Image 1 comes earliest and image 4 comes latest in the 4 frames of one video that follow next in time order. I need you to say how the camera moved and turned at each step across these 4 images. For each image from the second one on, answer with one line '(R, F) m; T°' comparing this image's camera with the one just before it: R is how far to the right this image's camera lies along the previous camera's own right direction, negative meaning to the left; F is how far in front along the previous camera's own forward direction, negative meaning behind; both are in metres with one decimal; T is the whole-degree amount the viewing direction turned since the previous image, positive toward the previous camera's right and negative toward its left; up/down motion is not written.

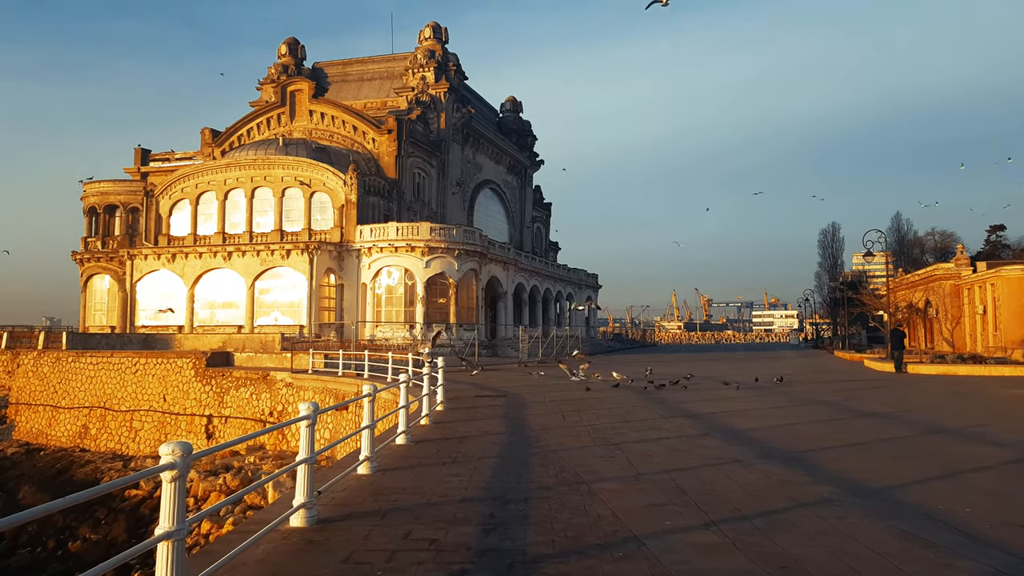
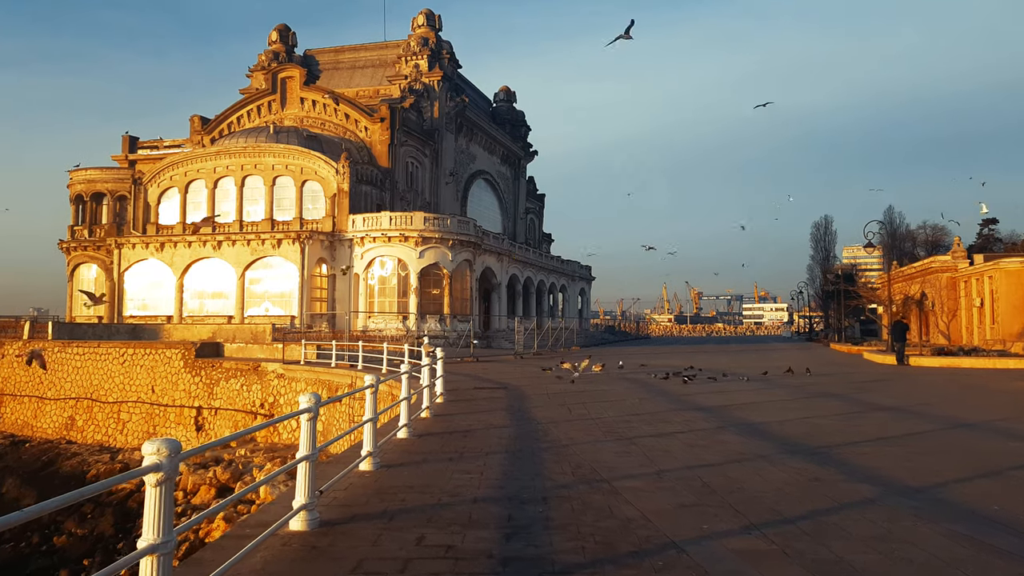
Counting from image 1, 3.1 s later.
(-0.2, +0.6) m; +1°
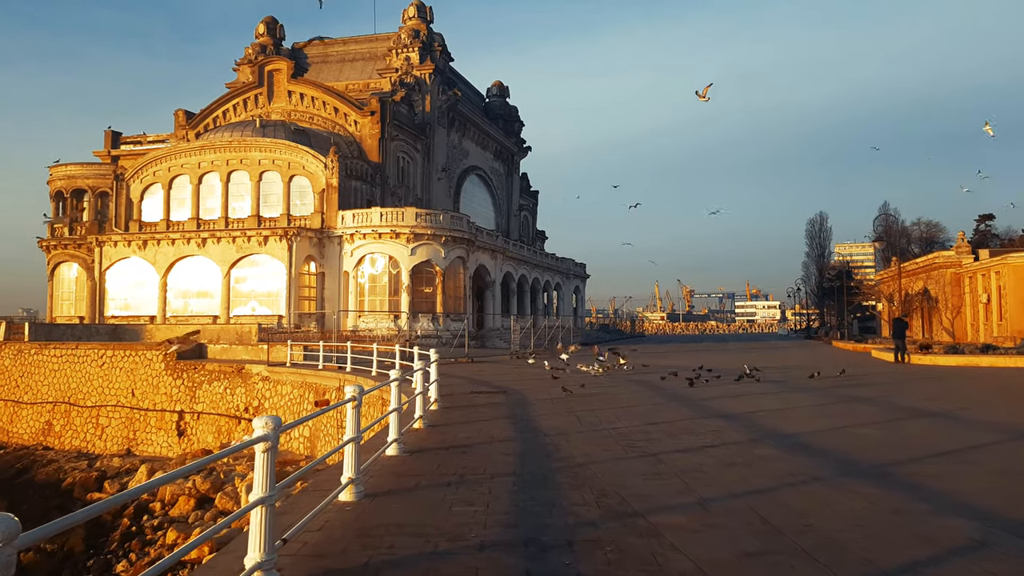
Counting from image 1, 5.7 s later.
(-0.2, +1.3) m; +1°
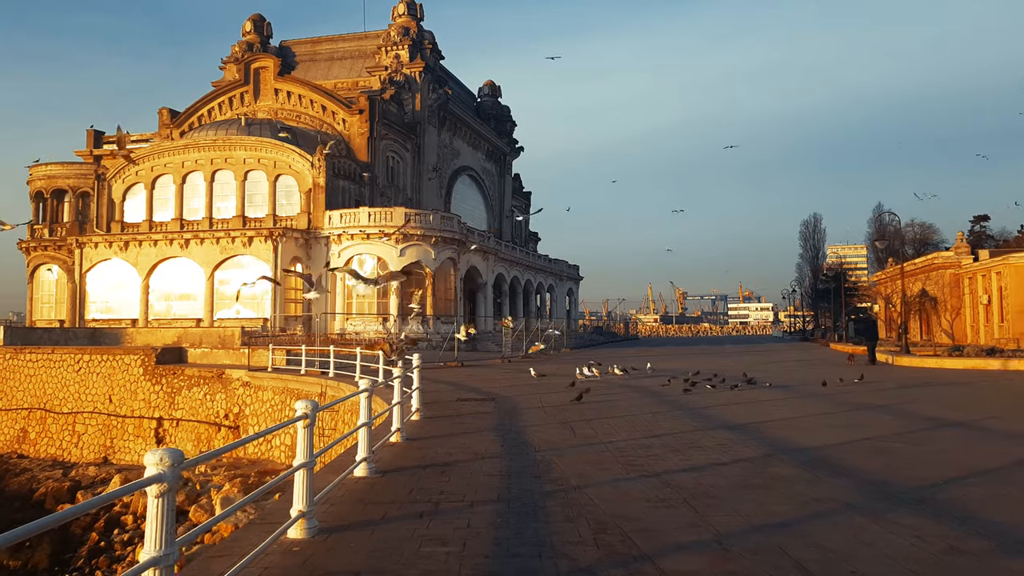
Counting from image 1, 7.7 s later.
(+0.1, +1.0) m; +1°
